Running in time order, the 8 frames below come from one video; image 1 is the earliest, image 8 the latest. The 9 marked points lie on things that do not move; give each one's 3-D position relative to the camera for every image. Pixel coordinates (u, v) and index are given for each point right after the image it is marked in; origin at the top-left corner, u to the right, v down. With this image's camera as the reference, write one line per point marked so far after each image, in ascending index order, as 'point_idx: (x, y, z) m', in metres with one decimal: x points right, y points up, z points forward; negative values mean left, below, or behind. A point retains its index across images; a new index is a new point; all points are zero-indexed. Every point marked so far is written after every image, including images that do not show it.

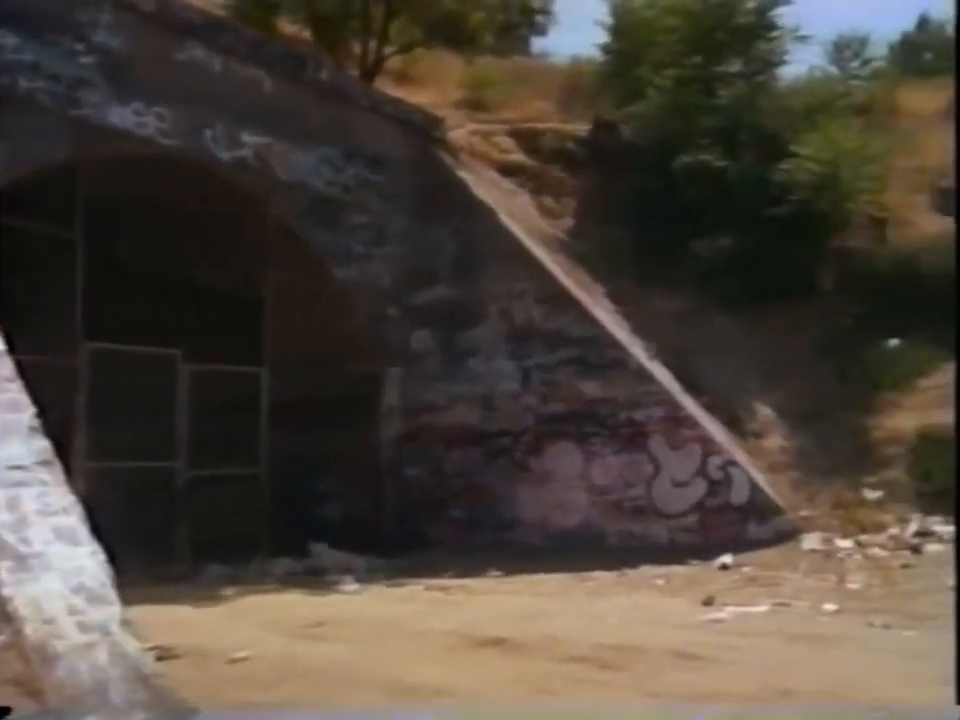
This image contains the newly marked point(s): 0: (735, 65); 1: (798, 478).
0: (+1.5, +1.8, +8.6) m
1: (+1.9, -0.7, +8.5) m
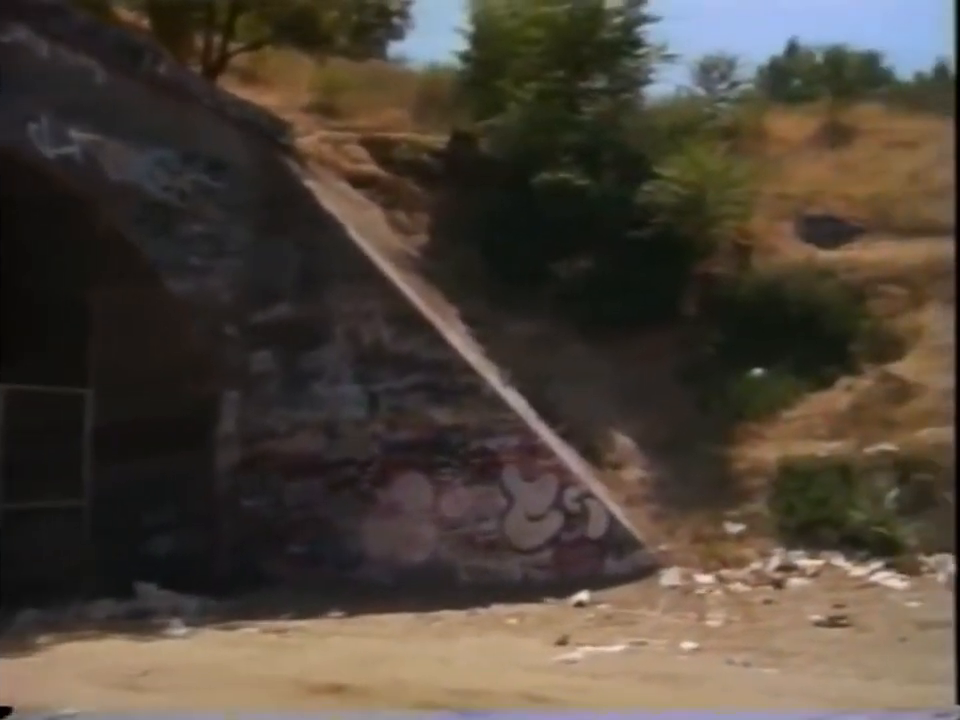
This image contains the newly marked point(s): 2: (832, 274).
0: (+0.7, +1.7, +8.2) m
1: (+1.0, -0.9, +8.2) m
2: (+2.0, +0.5, +7.9) m
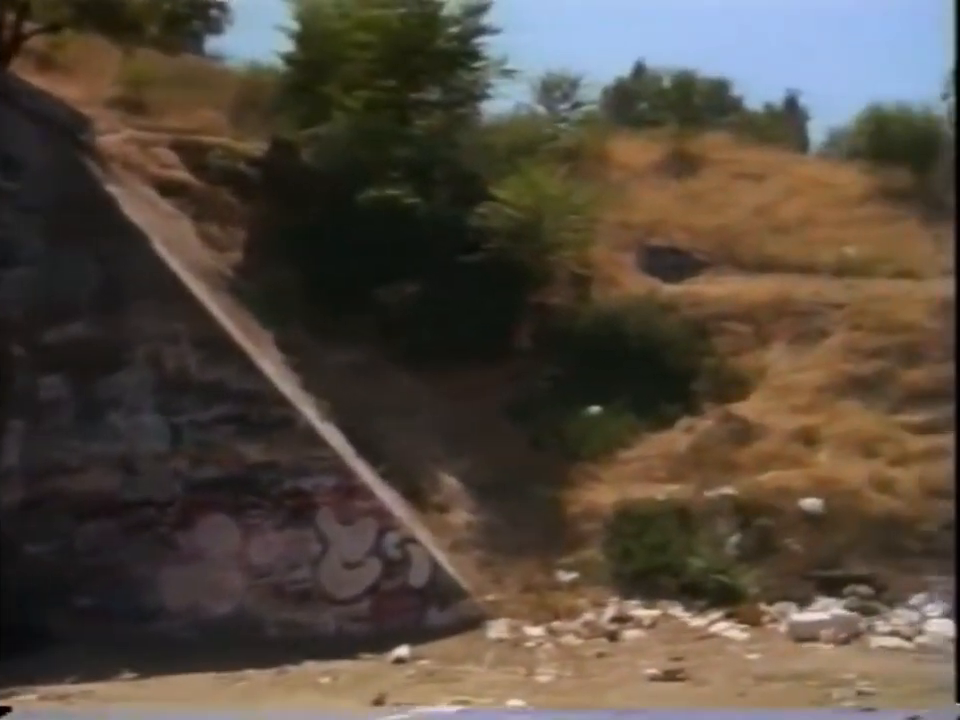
0: (-0.3, +1.5, +7.6) m
1: (0.0, -1.1, +7.6) m
2: (+1.0, +0.3, +7.5) m
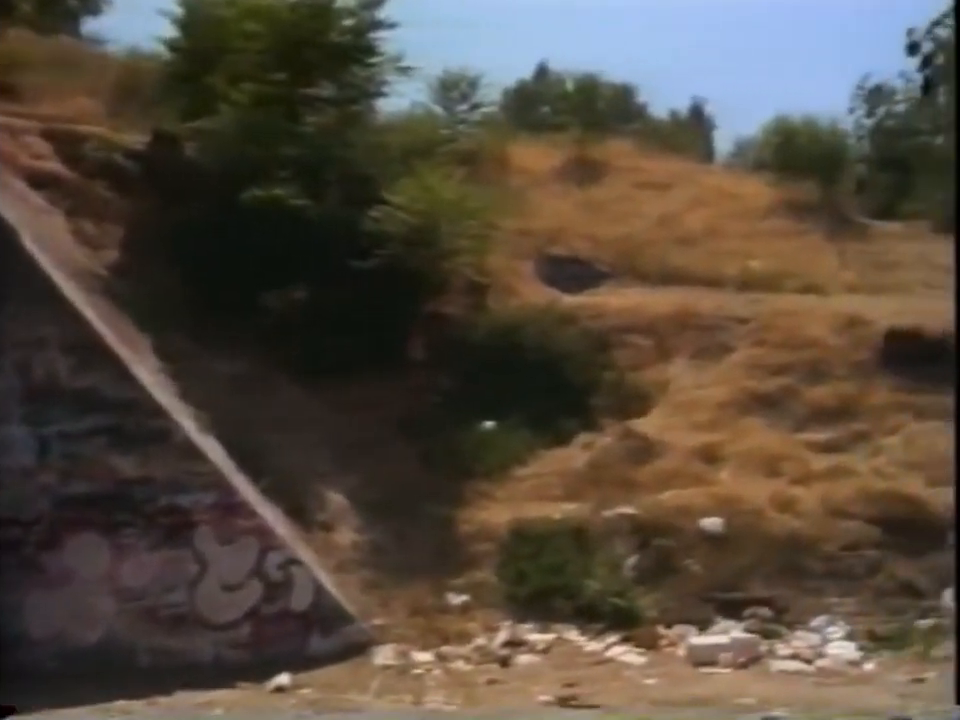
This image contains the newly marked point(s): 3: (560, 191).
0: (-0.8, +1.4, +7.2) m
1: (-0.6, -1.1, +7.2) m
2: (+0.5, +0.2, +7.2) m
3: (+0.4, +0.9, +7.4) m
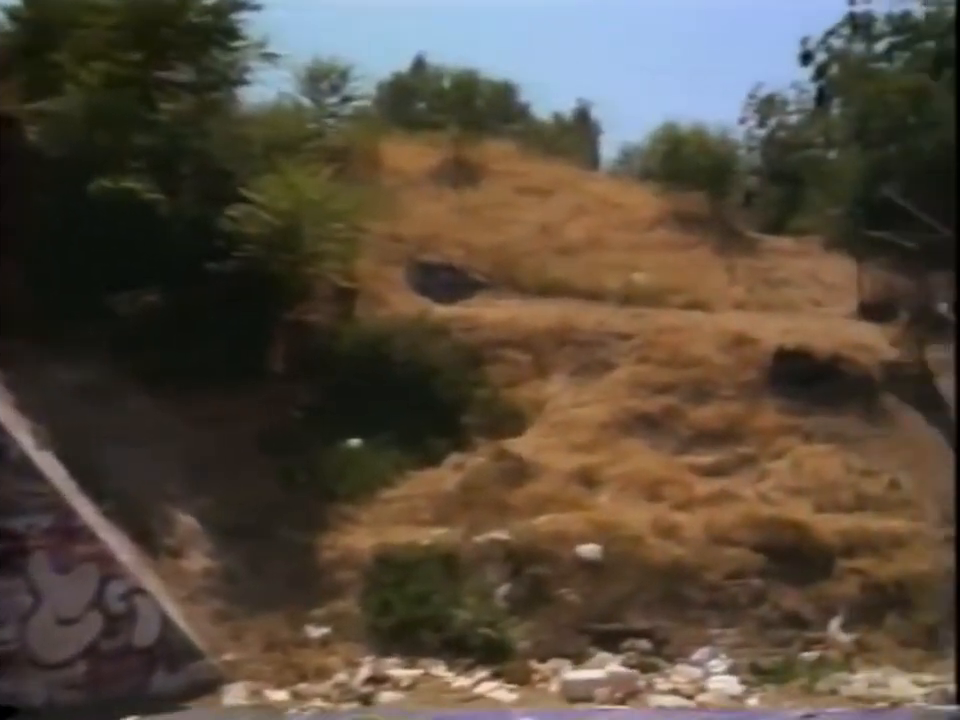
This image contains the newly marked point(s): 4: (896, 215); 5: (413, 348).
0: (-1.4, +1.4, +6.6) m
1: (-1.2, -1.2, +6.6) m
2: (-0.2, +0.1, +6.8) m
3: (-0.2, +0.8, +6.9) m
4: (+2.0, +0.7, +6.5) m
5: (-0.3, +0.1, +6.8) m
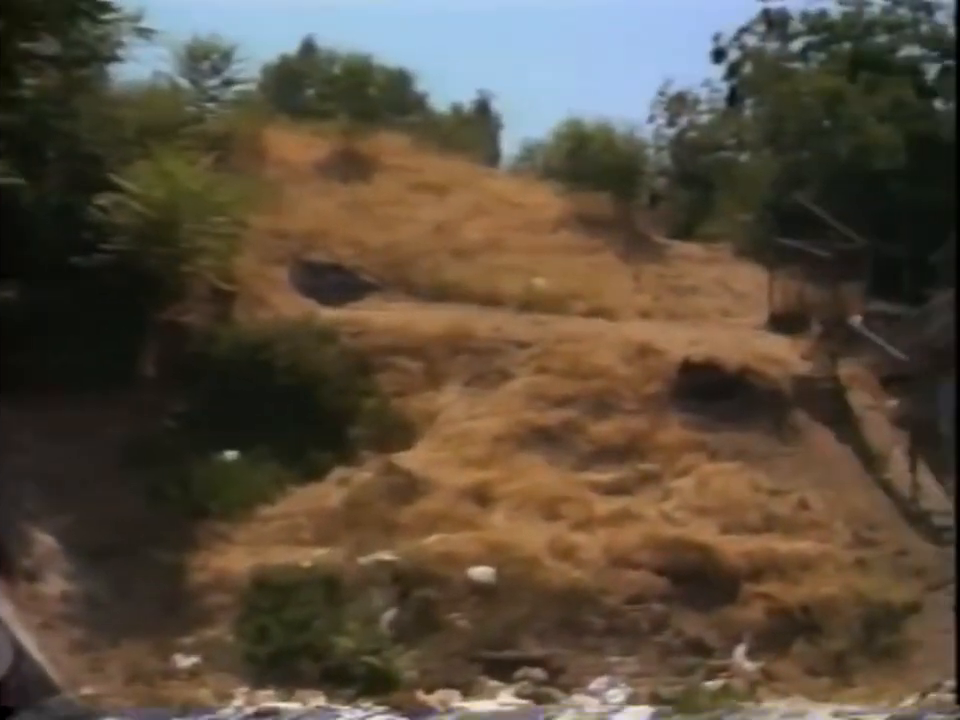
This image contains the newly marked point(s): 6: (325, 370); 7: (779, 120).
0: (-1.9, +1.4, +6.0) m
1: (-1.7, -1.2, +6.0) m
2: (-0.7, +0.1, +6.3) m
3: (-0.7, +0.8, +6.4) m
4: (+1.5, +0.6, +6.3) m
5: (-0.8, 0.0, +6.3) m
6: (-0.7, 0.0, +6.3) m
7: (+1.4, +1.1, +6.3) m
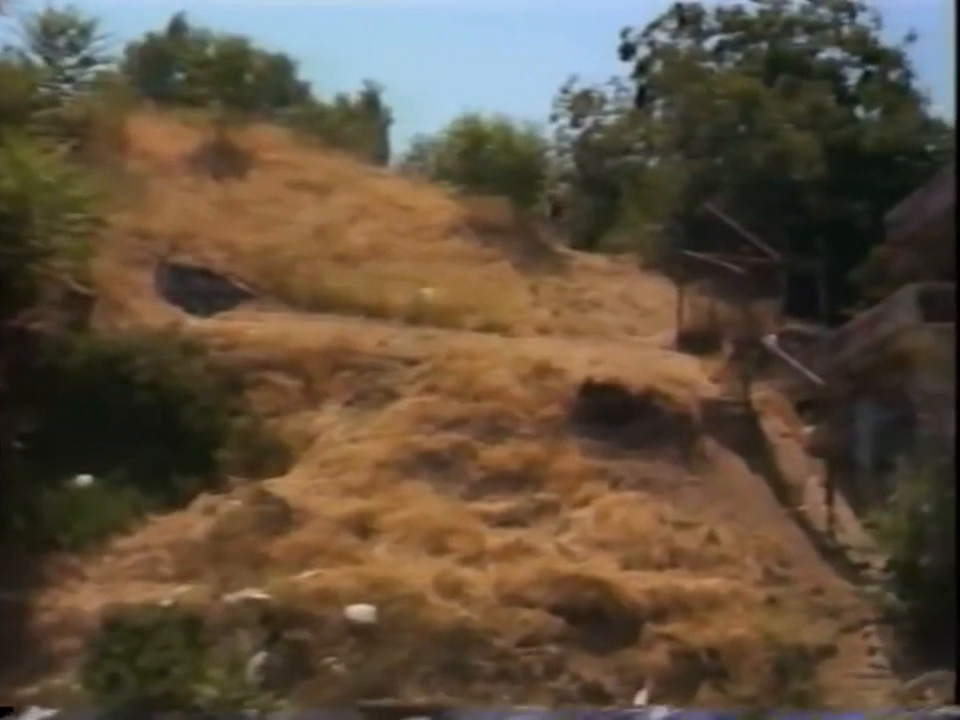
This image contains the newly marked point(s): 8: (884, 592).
0: (-2.3, +1.3, +5.4) m
1: (-2.2, -1.2, +5.2) m
2: (-1.1, 0.0, +5.7) m
3: (-1.2, +0.7, +5.8) m
4: (+1.0, +0.5, +5.9) m
5: (-1.3, 0.0, +5.7) m
6: (-1.2, -0.1, +5.6) m
7: (+0.9, +1.0, +5.9) m
8: (+1.8, -1.0, +6.0) m
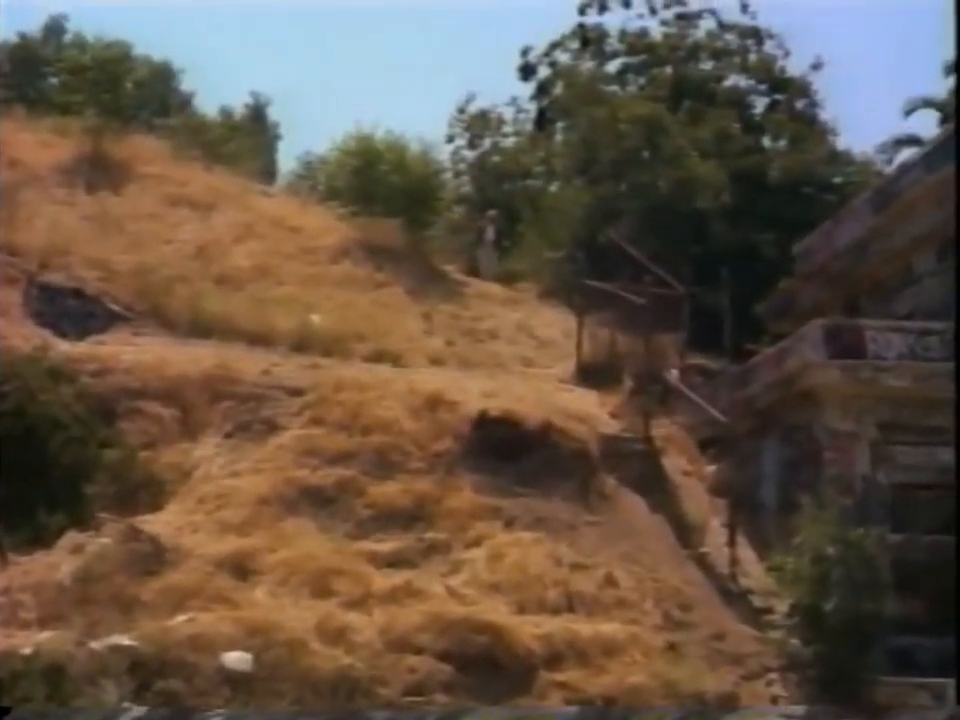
0: (-2.7, +1.3, +4.9) m
1: (-2.6, -1.3, +4.7) m
2: (-1.6, 0.0, +5.3) m
3: (-1.7, +0.6, +5.5) m
4: (+0.6, +0.4, +5.7) m
5: (-1.8, -0.1, +5.3) m
6: (-1.6, -0.2, +5.3) m
7: (+0.5, +0.9, +5.7) m
8: (+1.3, -1.2, +5.8) m
